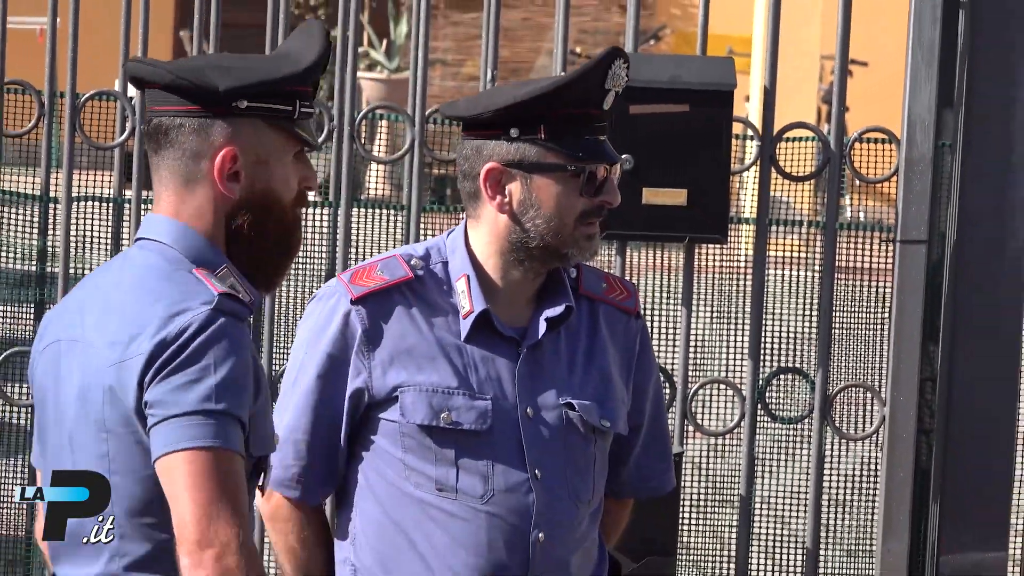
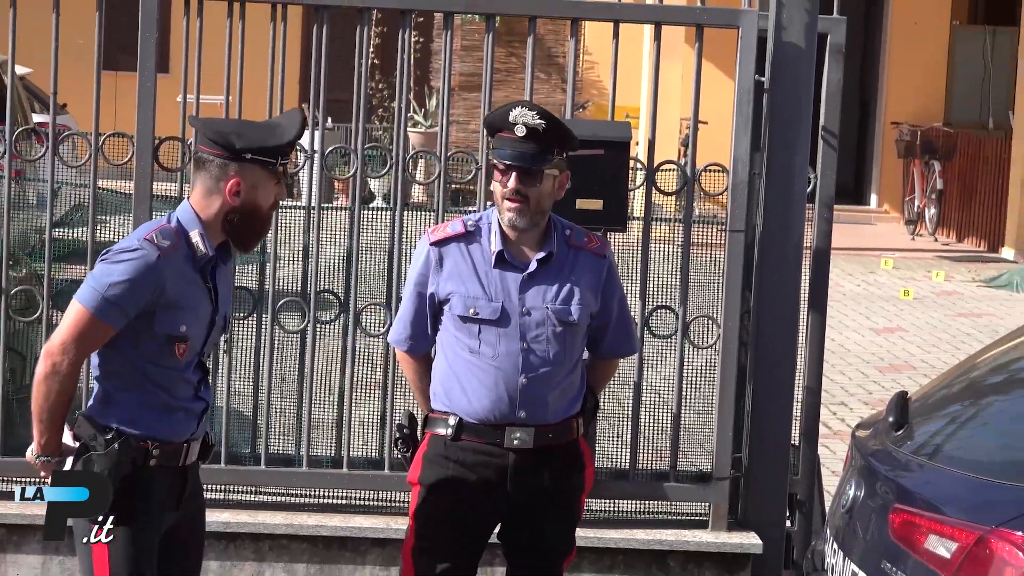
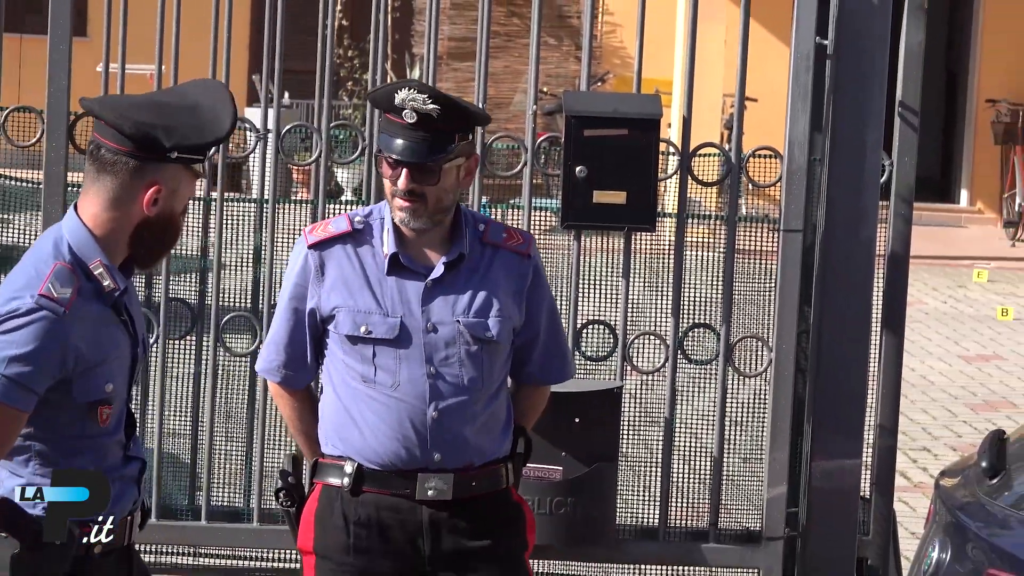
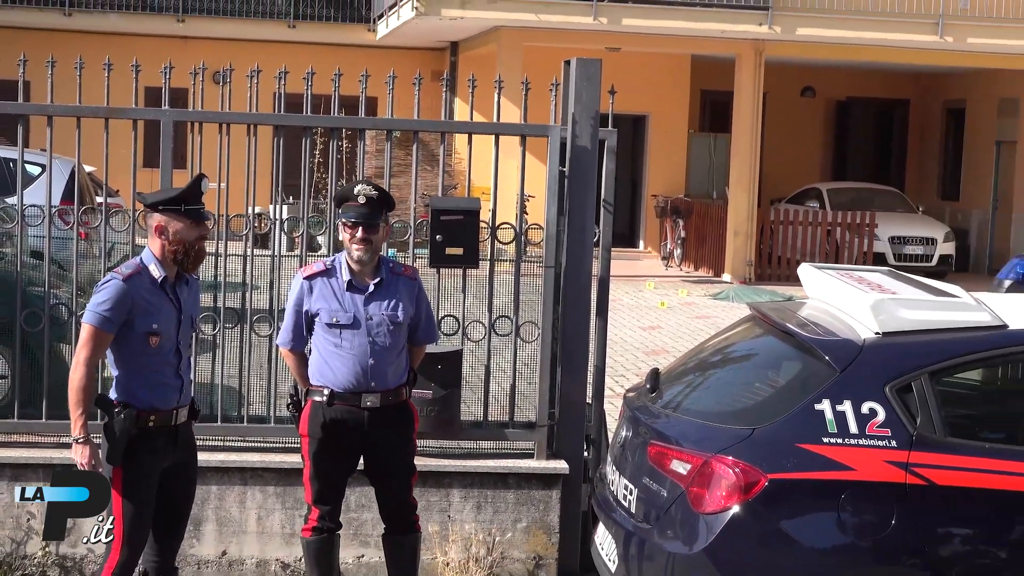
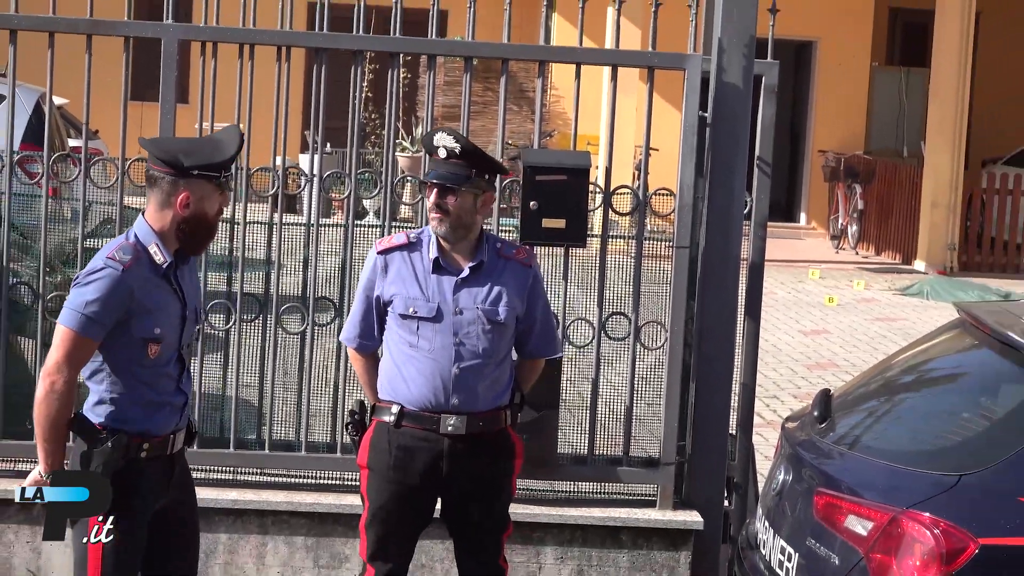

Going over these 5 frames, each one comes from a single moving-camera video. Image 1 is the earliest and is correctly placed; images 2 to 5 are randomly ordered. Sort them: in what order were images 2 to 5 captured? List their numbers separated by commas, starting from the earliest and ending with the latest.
3, 2, 5, 4
